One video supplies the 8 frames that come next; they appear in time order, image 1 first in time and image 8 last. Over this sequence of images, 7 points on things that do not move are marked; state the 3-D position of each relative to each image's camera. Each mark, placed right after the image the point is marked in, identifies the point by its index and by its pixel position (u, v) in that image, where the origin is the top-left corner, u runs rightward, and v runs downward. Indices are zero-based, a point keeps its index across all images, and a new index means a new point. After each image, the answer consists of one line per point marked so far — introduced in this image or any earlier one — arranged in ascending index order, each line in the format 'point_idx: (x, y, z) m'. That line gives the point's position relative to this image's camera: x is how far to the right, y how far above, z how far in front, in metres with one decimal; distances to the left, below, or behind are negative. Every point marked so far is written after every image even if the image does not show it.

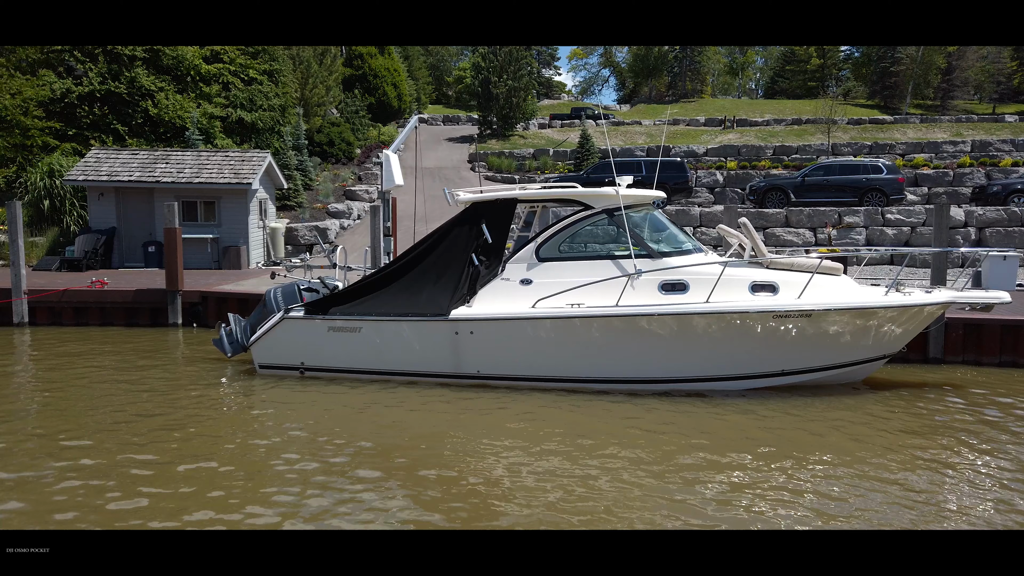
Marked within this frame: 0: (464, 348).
0: (-0.5, -0.7, +9.0) m
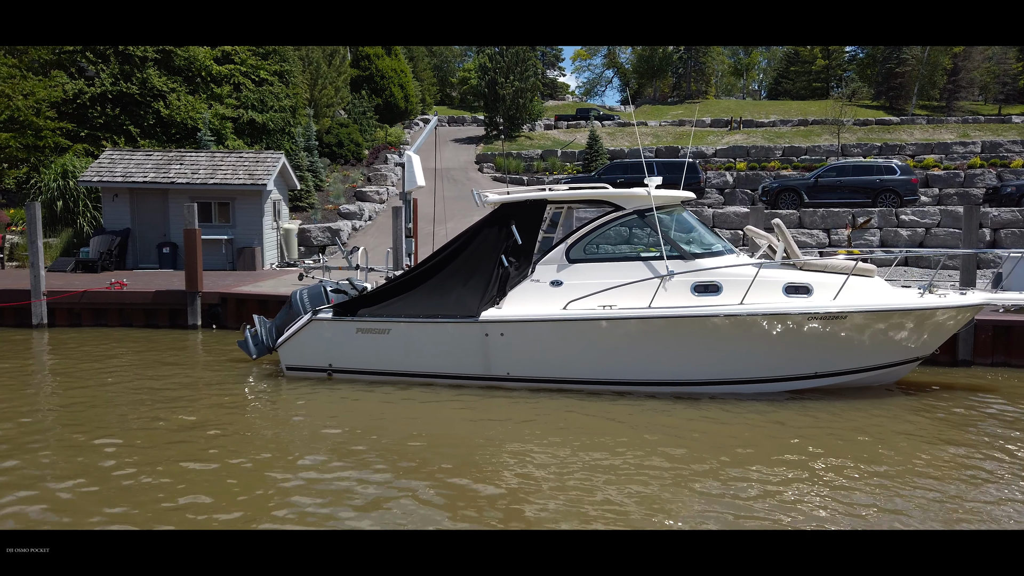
0: (-0.2, -0.7, +8.9) m
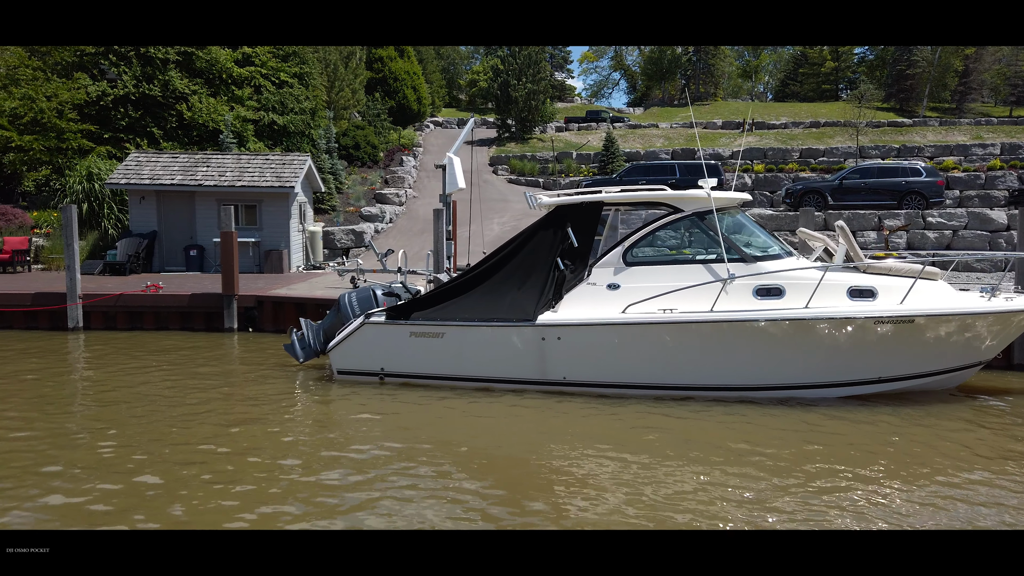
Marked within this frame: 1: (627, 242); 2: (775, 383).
0: (+0.4, -0.7, +8.8) m
1: (+1.3, +0.5, +8.9) m
2: (+2.9, -1.0, +8.5) m
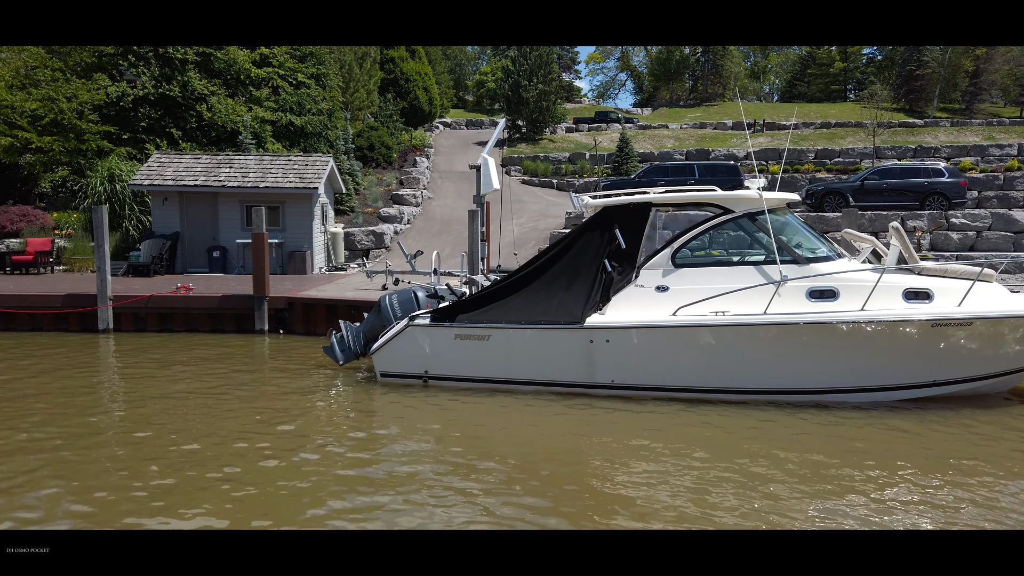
0: (+1.0, -0.8, +8.7) m
1: (+1.9, +0.5, +8.8) m
2: (+3.4, -1.1, +8.4) m
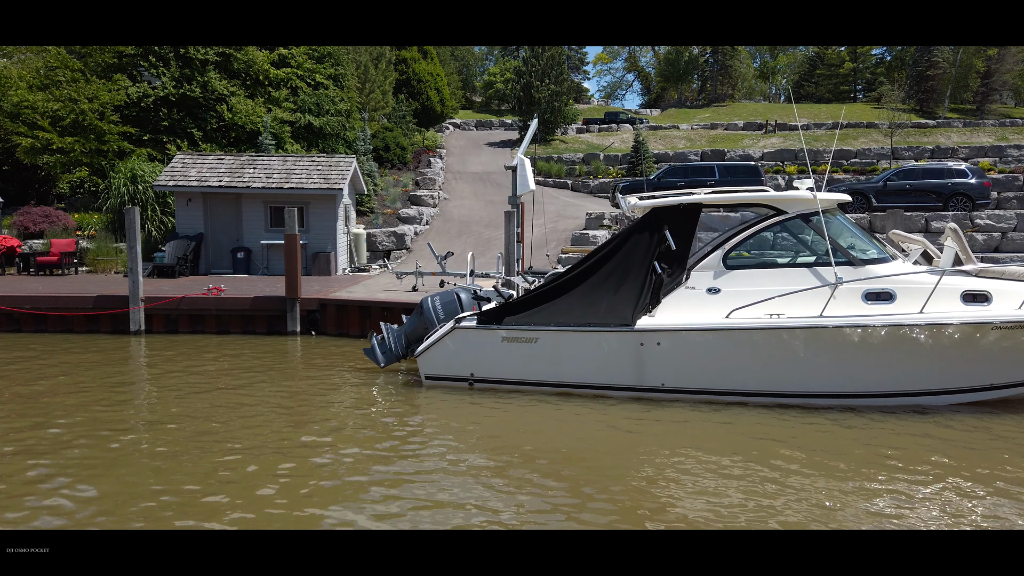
0: (+1.5, -0.8, +8.6) m
1: (+2.4, +0.5, +8.7) m
2: (+3.9, -1.1, +8.3) m
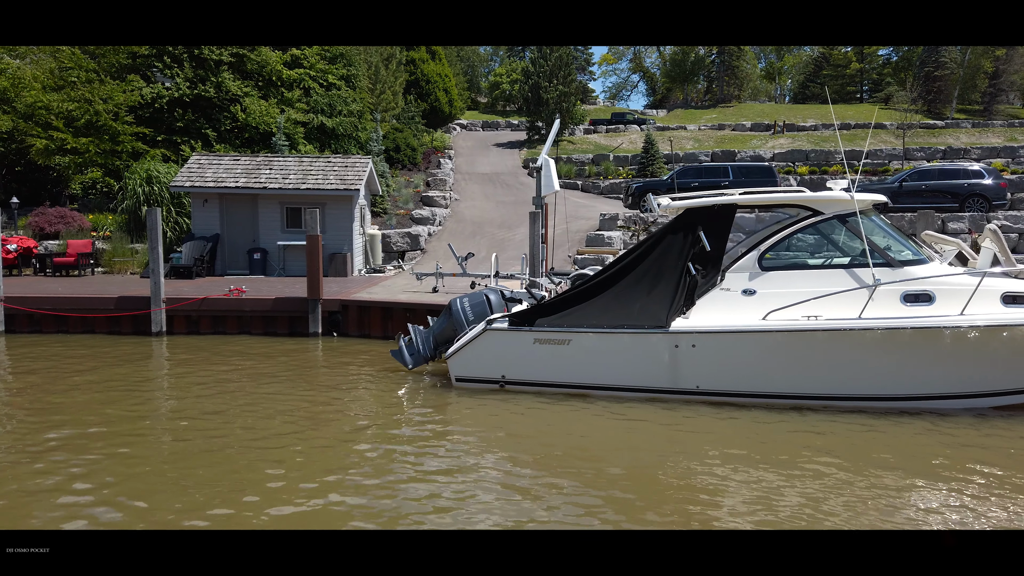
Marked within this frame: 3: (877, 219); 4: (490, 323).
0: (+1.9, -0.8, +8.5) m
1: (+2.8, +0.5, +8.6) m
2: (+4.3, -1.1, +8.2) m
3: (+4.0, +0.8, +8.6) m
4: (-0.3, -0.4, +9.2) m
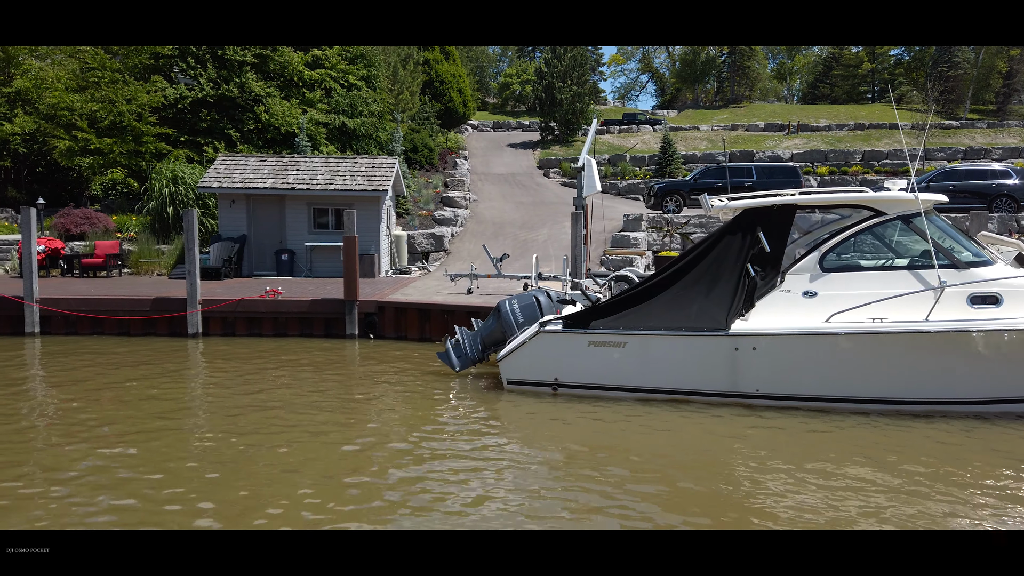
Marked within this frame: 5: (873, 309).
0: (+2.5, -0.8, +8.4) m
1: (+3.4, +0.4, +8.5) m
2: (+4.9, -1.1, +8.0) m
3: (+4.6, +0.7, +8.5) m
4: (+0.3, -0.4, +9.0) m
5: (+3.8, -0.2, +8.2) m
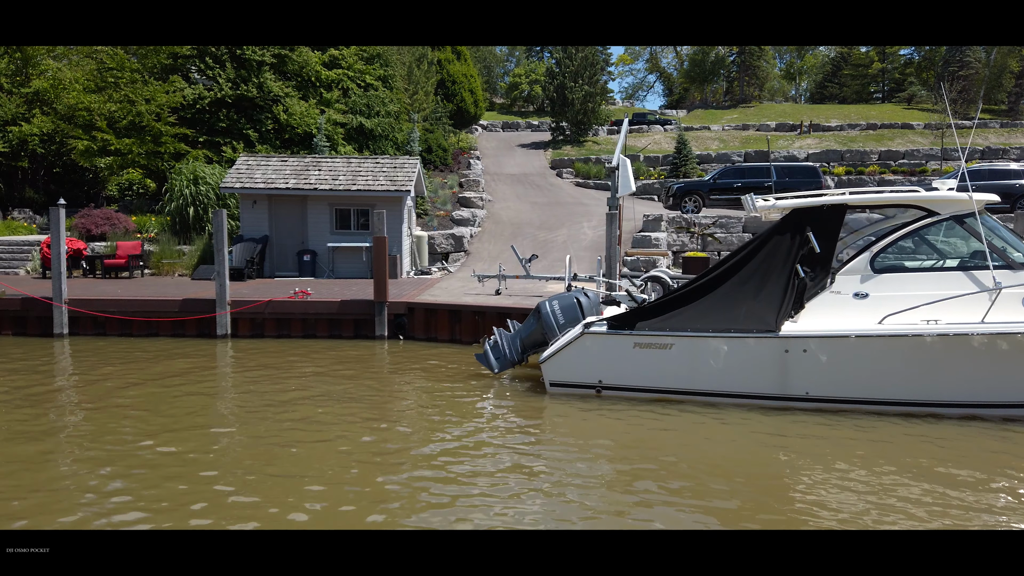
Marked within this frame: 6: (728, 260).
0: (+3.0, -0.8, +8.3) m
1: (+3.8, +0.4, +8.3) m
2: (+5.4, -1.1, +7.9) m
3: (+5.1, +0.7, +8.3) m
4: (+0.8, -0.4, +8.9) m
5: (+4.3, -0.2, +8.1) m
6: (+2.4, +0.3, +8.5) m
